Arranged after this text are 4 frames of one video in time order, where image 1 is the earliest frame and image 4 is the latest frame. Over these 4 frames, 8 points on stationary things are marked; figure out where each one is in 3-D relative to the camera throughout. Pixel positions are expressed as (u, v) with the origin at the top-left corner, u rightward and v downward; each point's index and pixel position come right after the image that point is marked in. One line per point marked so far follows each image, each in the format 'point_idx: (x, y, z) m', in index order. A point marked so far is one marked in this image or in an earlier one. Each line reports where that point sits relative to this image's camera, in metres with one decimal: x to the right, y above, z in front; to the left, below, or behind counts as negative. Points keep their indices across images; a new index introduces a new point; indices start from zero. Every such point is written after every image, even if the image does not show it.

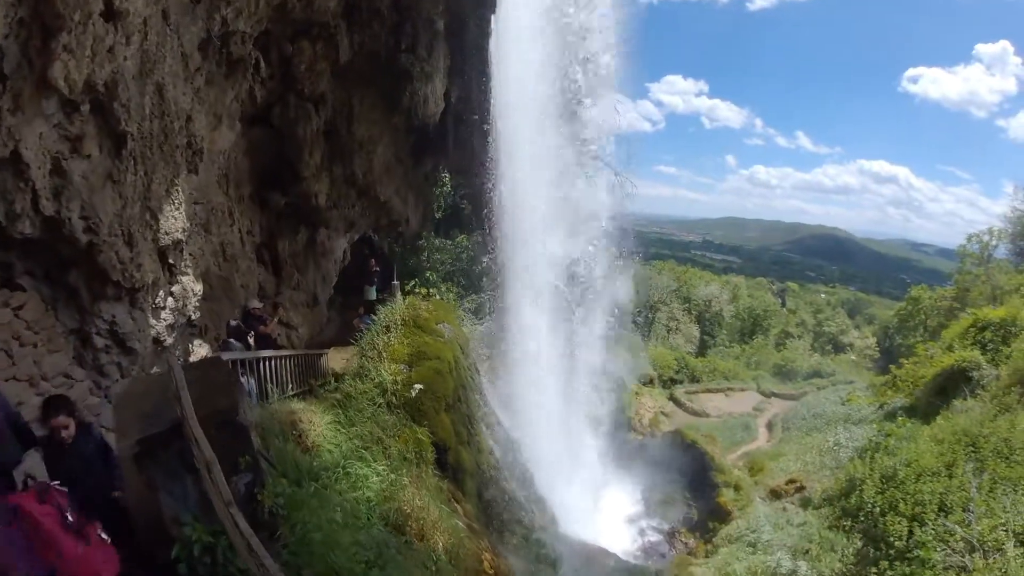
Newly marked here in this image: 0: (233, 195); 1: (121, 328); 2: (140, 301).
0: (-3.9, +1.3, +8.2) m
1: (-3.4, -0.4, +5.2) m
2: (-3.4, -0.1, +5.4) m
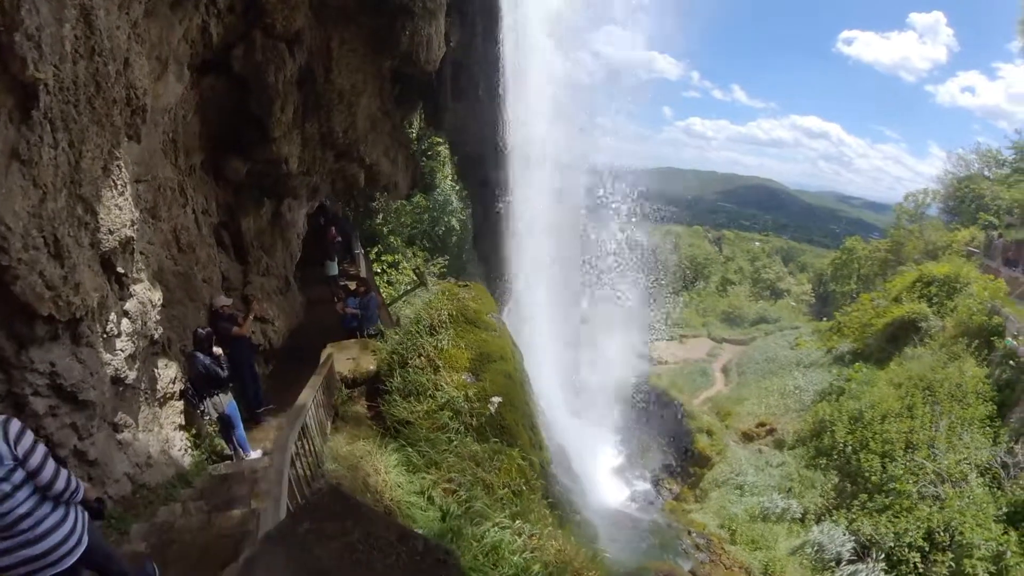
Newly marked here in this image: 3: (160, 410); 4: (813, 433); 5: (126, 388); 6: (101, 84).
0: (-3.6, +1.4, +6.4) m
1: (-2.8, -0.5, +3.7) m
2: (-2.8, -0.3, +3.8) m
3: (-3.2, -1.1, +5.3) m
4: (+9.3, -4.7, +17.6) m
5: (-3.0, -0.8, +4.5) m
6: (-2.7, +1.3, +3.8) m
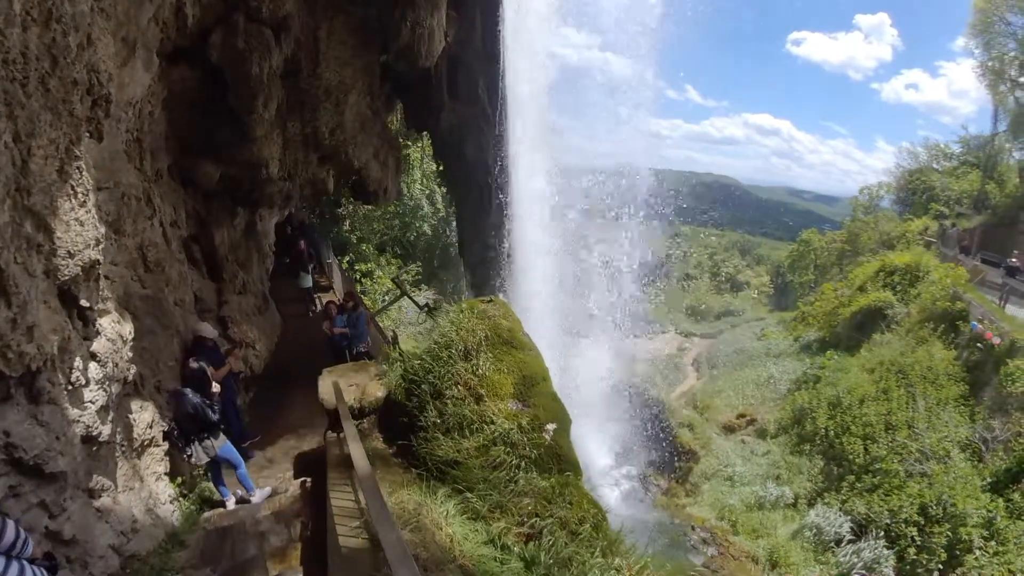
0: (-3.5, +1.1, +5.5) m
1: (-2.4, -0.7, +2.8) m
2: (-2.4, -0.5, +3.0) m
3: (-2.8, -1.3, +4.4) m
4: (+8.9, -4.5, +17.5) m
5: (-2.6, -1.0, +3.6) m
6: (-2.4, +1.1, +3.0) m
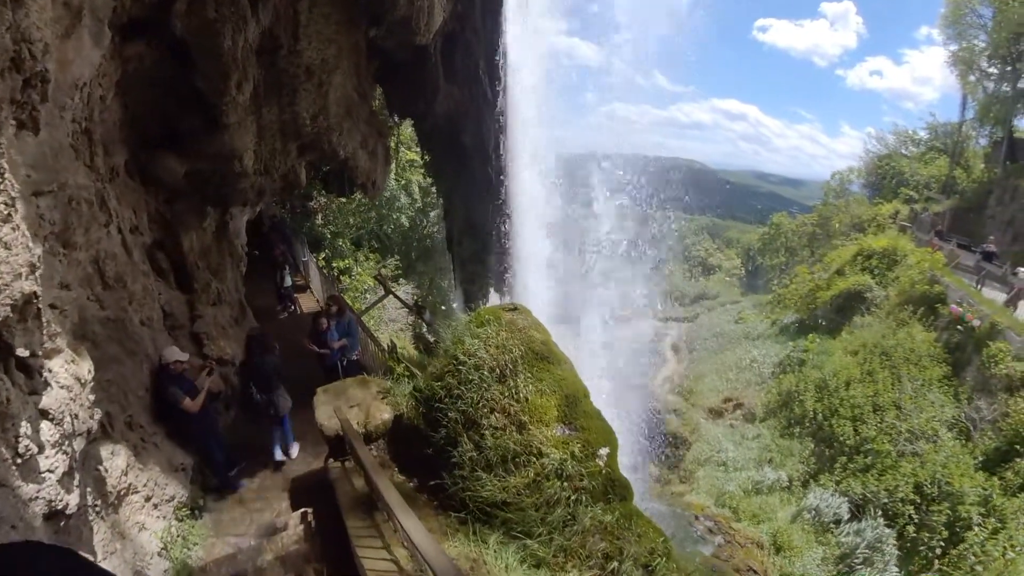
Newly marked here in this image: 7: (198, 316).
0: (-3.3, +1.0, +4.7) m
1: (-2.1, -0.9, +2.0) m
2: (-2.1, -0.7, +2.2) m
3: (-2.6, -1.5, +3.6) m
4: (+8.6, -4.2, +17.3) m
5: (-2.3, -1.2, +2.8) m
6: (-2.1, +1.0, +2.2) m
7: (-3.3, -0.3, +6.1) m
